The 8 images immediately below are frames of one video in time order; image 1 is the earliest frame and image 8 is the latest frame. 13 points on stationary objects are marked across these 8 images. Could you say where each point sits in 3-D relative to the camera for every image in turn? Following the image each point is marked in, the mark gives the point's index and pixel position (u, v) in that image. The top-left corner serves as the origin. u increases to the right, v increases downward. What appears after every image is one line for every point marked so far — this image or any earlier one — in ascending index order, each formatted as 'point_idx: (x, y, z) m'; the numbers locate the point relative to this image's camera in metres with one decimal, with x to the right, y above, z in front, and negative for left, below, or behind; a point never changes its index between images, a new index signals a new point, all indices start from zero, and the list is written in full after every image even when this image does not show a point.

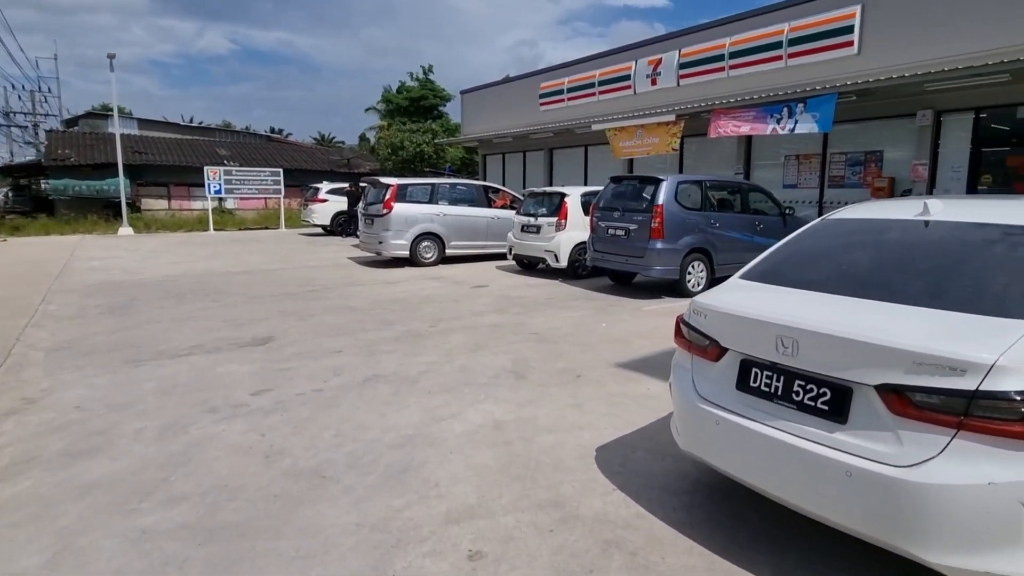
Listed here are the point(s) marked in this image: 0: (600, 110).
0: (+2.8, +6.3, +19.9) m
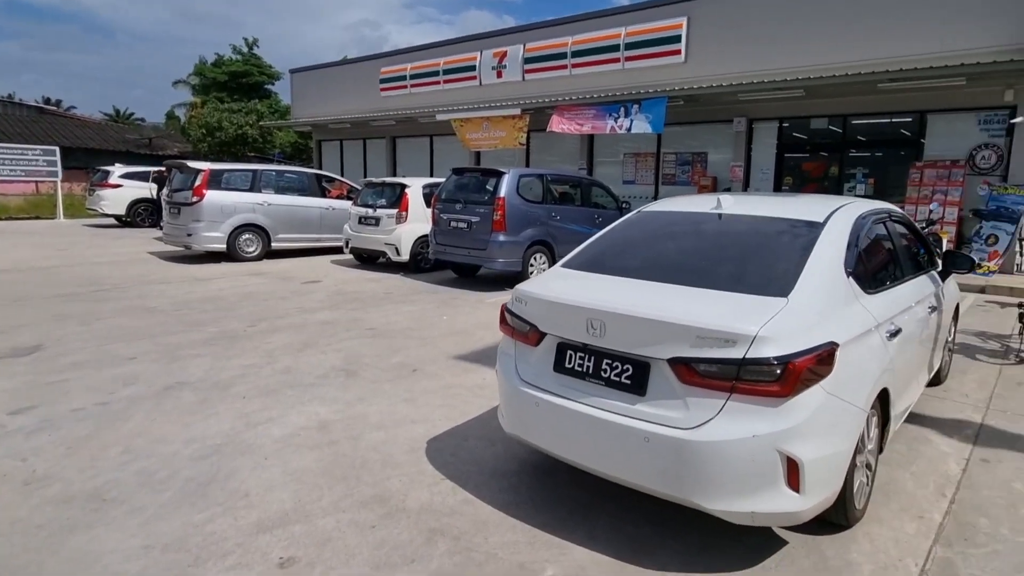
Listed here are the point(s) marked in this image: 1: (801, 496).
0: (-2.2, +6.5, +19.9) m
1: (+1.2, -0.9, +2.6) m
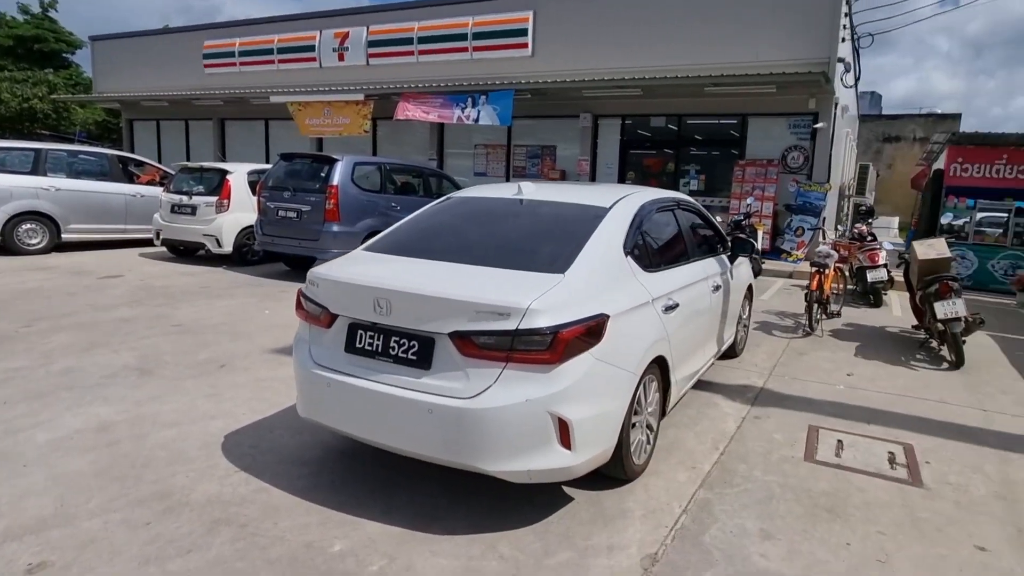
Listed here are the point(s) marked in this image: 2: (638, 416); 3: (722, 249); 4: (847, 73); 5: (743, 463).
0: (-7.1, +6.8, +18.8) m
1: (+0.3, -0.8, +3.0) m
2: (+0.8, -0.8, +3.7) m
3: (+2.1, +0.4, +5.7) m
4: (+8.9, +5.5, +14.7) m
5: (+1.6, -1.2, +4.0) m
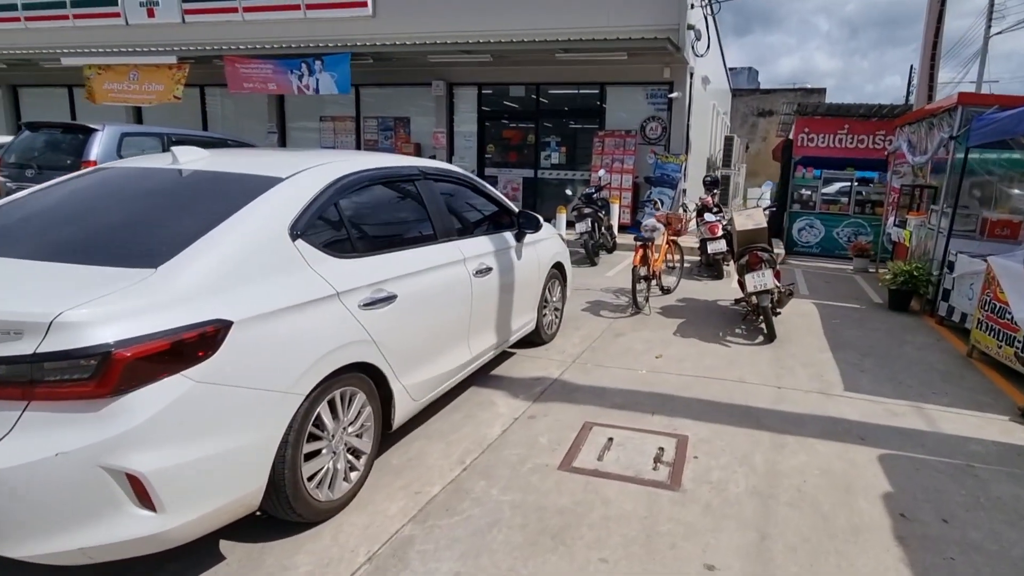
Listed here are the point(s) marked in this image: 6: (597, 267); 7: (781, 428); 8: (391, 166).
0: (-11.6, +6.9, +16.1) m
1: (-1.3, -0.8, +2.1) m
2: (-0.9, -0.8, +2.9) m
3: (0.0, +0.6, +5.1) m
4: (+4.9, +6.4, +14.9) m
5: (-0.2, -1.1, +3.3) m
6: (+1.8, +0.5, +11.2) m
7: (+1.9, -1.0, +4.1) m
8: (-0.8, +0.8, +3.8) m
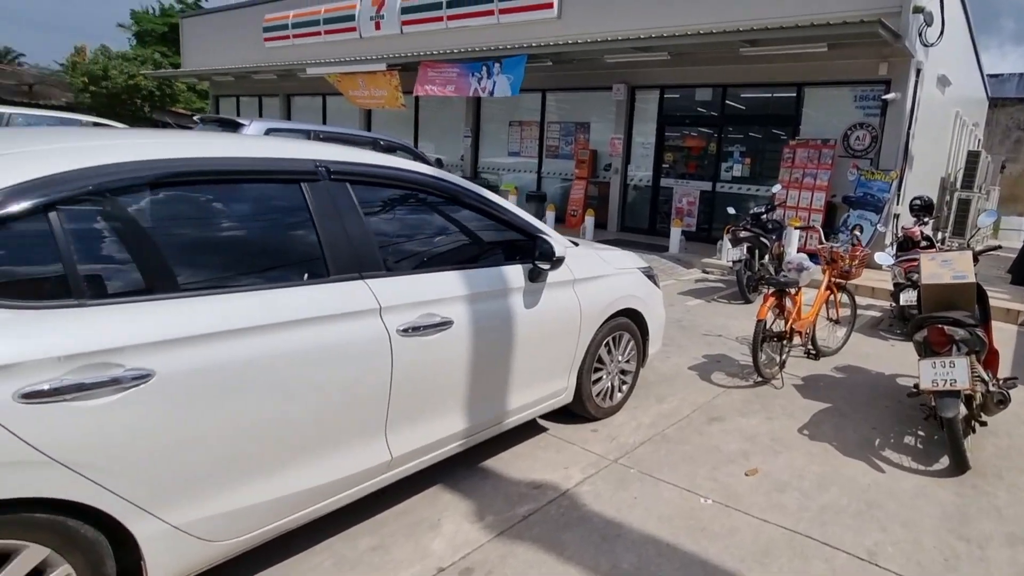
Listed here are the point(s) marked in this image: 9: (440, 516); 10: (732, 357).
0: (-6.9, +7.3, +17.5) m
1: (-2.2, -1.0, +1.0) m
2: (-1.6, -1.0, +1.7) m
3: (+0.1, +0.2, +3.5) m
4: (+8.3, +5.2, +11.3) m
5: (-0.8, -1.4, +1.9) m
6: (+3.6, -0.3, +8.7) m
7: (+1.4, -1.5, +2.0) m
8: (-1.1, +0.6, +2.5) m
9: (-0.4, -1.2, +3.0) m
10: (+2.3, -0.7, +6.1) m
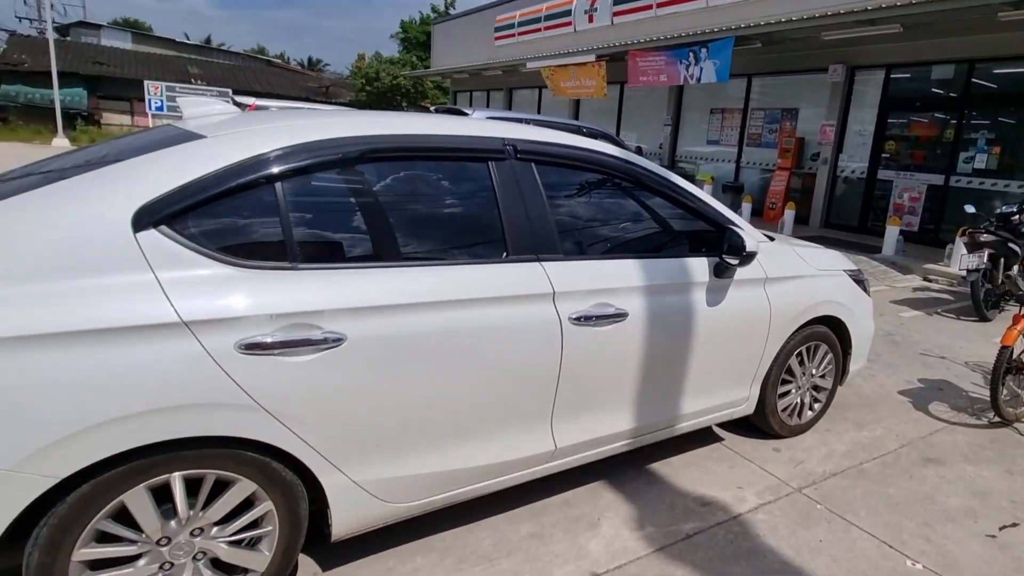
0: (-1.0, +8.1, +18.3) m
1: (-1.9, -0.8, +1.5) m
2: (-1.1, -0.8, +1.9) m
3: (+1.1, +0.2, +3.1) m
4: (+11.5, +4.6, +8.1) m
5: (-0.3, -1.3, +1.9) m
6: (+6.0, -0.5, +7.2) m
7: (+1.8, -1.6, +1.3) m
8: (-0.2, +0.7, +2.5) m
9: (+0.4, -1.1, +2.8) m
10: (+3.9, -0.8, +5.1) m
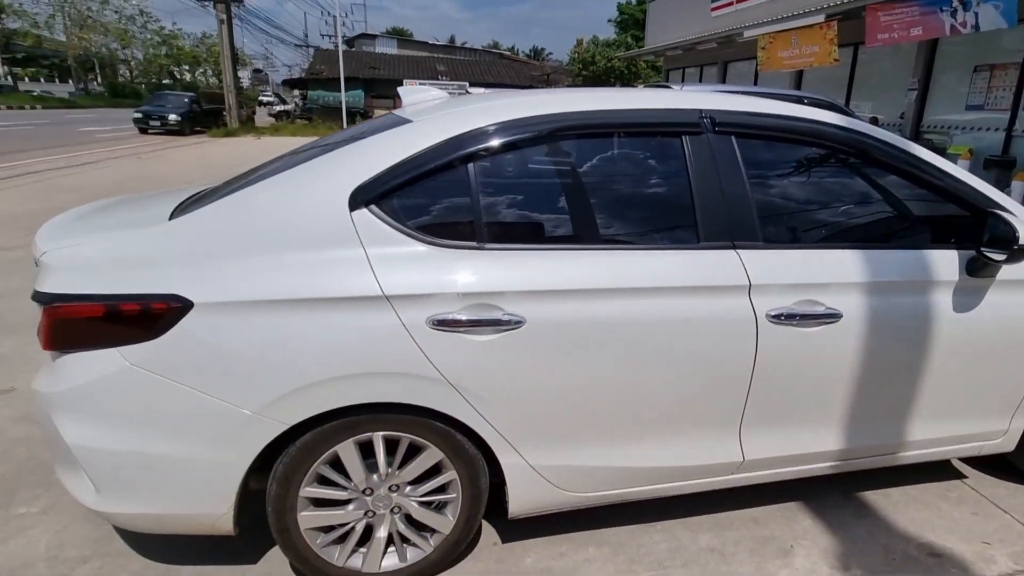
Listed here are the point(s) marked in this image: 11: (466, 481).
0: (+5.1, +8.5, +17.3) m
1: (-1.4, -0.7, +1.9) m
2: (-0.5, -0.7, +2.1) m
3: (+2.0, +0.2, +2.5) m
4: (+13.7, +4.1, +3.8) m
5: (+0.2, -1.2, +1.8) m
6: (+7.8, -0.6, +4.8) m
7: (+2.0, -1.7, +0.7) m
8: (+0.6, +0.7, +2.3) m
9: (+1.2, -1.1, +2.5) m
10: (+5.2, -1.0, +3.5) m
11: (-0.2, -0.7, +2.2) m
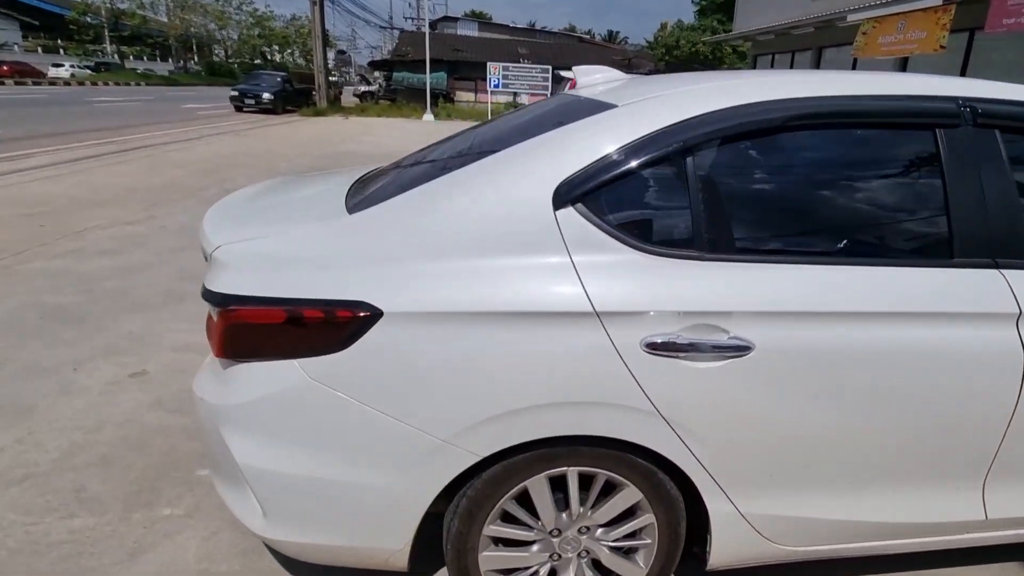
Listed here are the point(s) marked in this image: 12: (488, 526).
0: (+8.1, +8.4, +15.9) m
1: (-0.8, -0.7, +1.7) m
2: (+0.1, -0.8, +1.8) m
3: (+2.7, 0.0, +1.9) m
4: (+14.7, +3.2, +1.6) m
5: (+0.8, -1.3, +1.4) m
6: (+8.8, -1.2, +3.5) m
7: (+2.4, -1.9, +0.1) m
8: (+1.3, +0.6, +1.9) m
9: (+1.9, -1.2, +2.0) m
10: (+5.9, -1.3, +2.5) m
11: (+0.5, -0.8, +1.8) m
12: (-0.1, -0.7, +1.7) m
